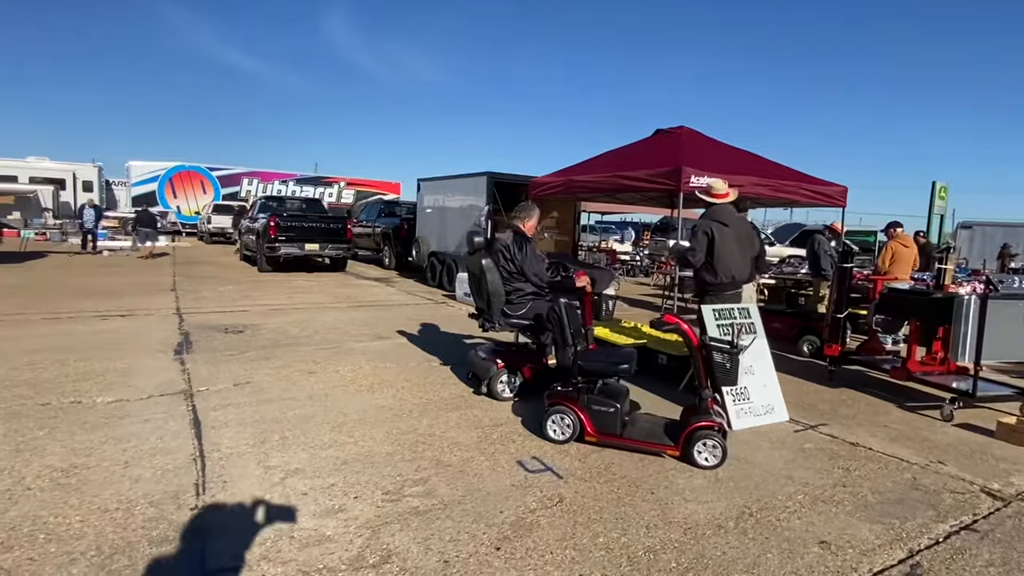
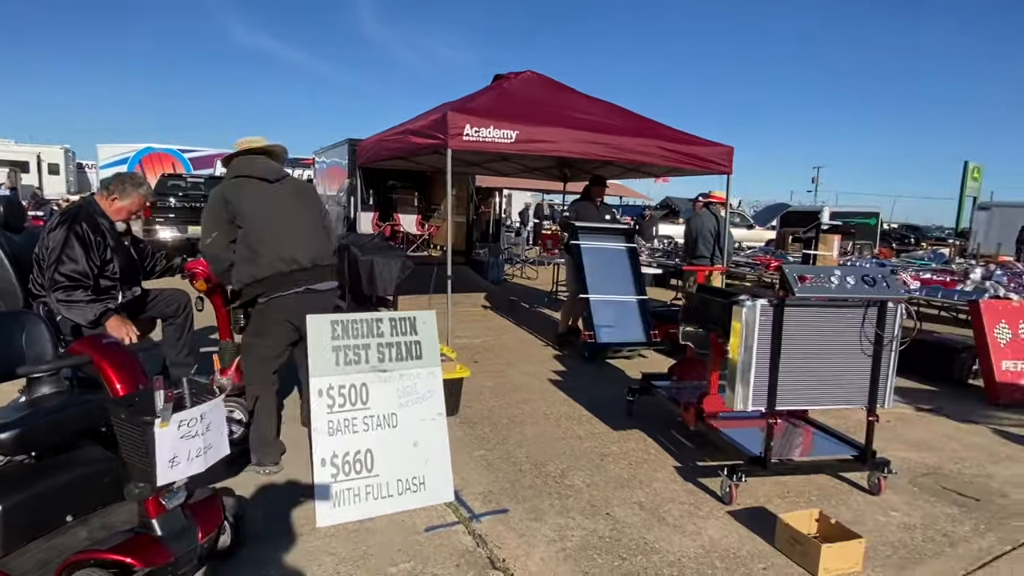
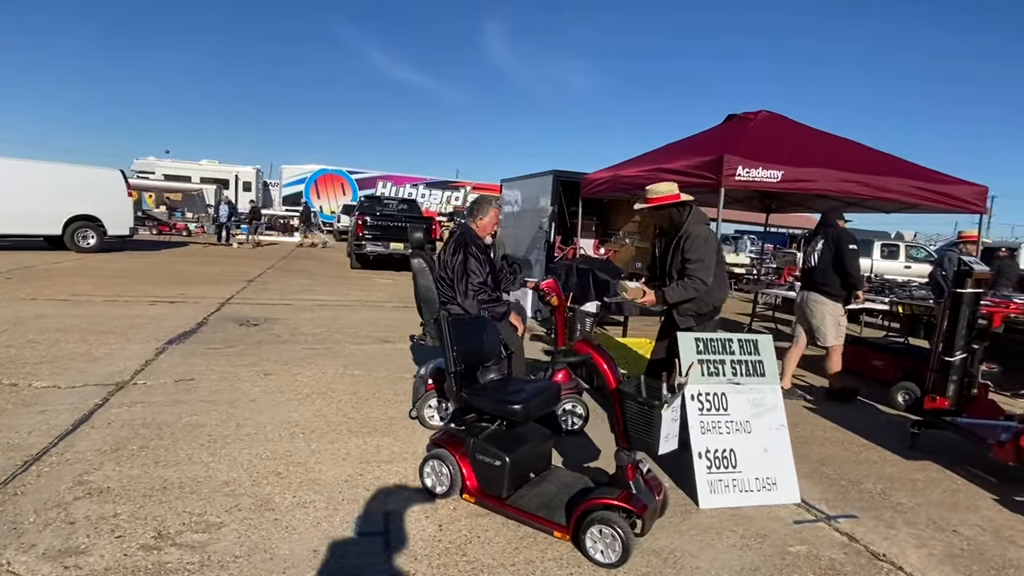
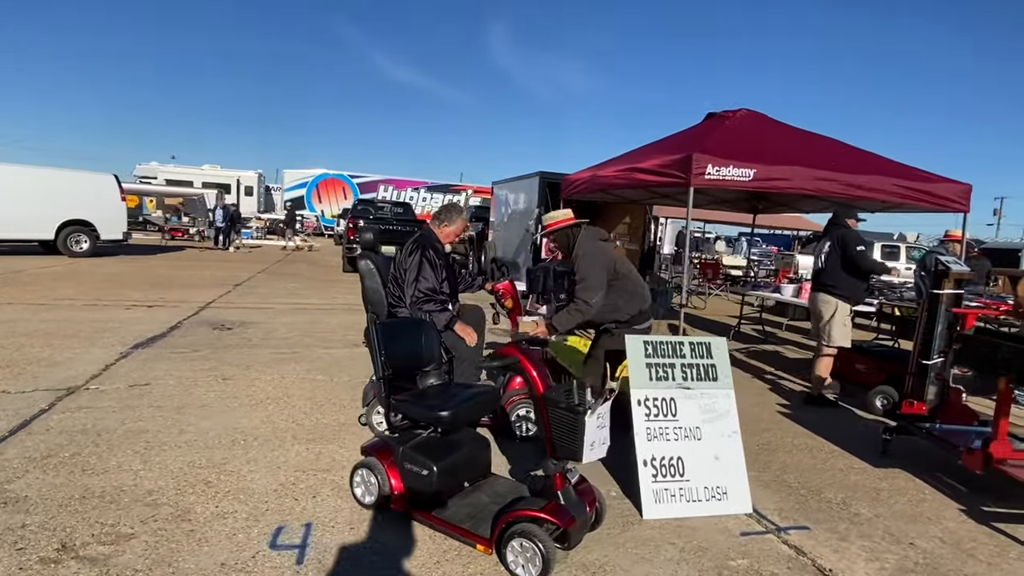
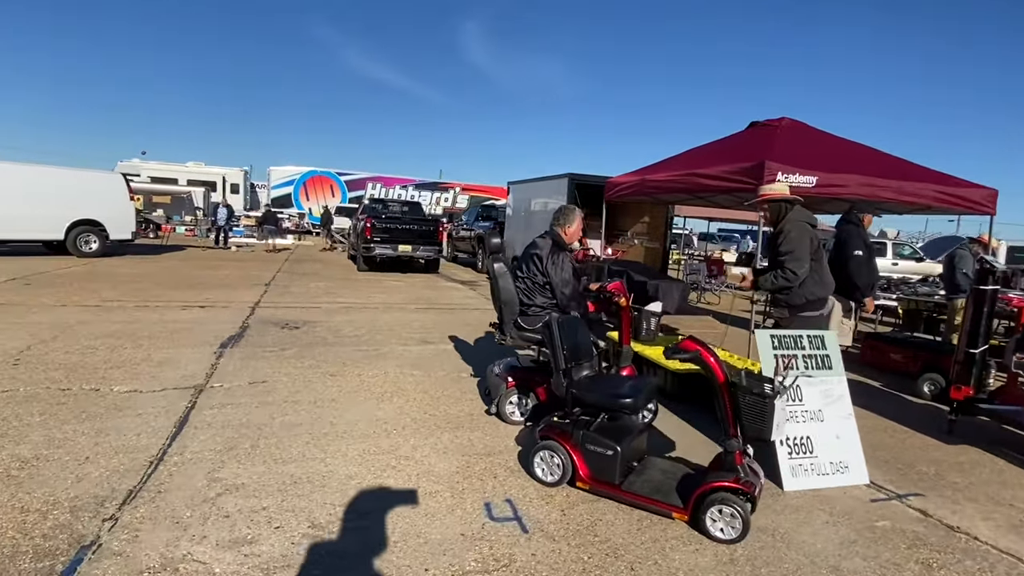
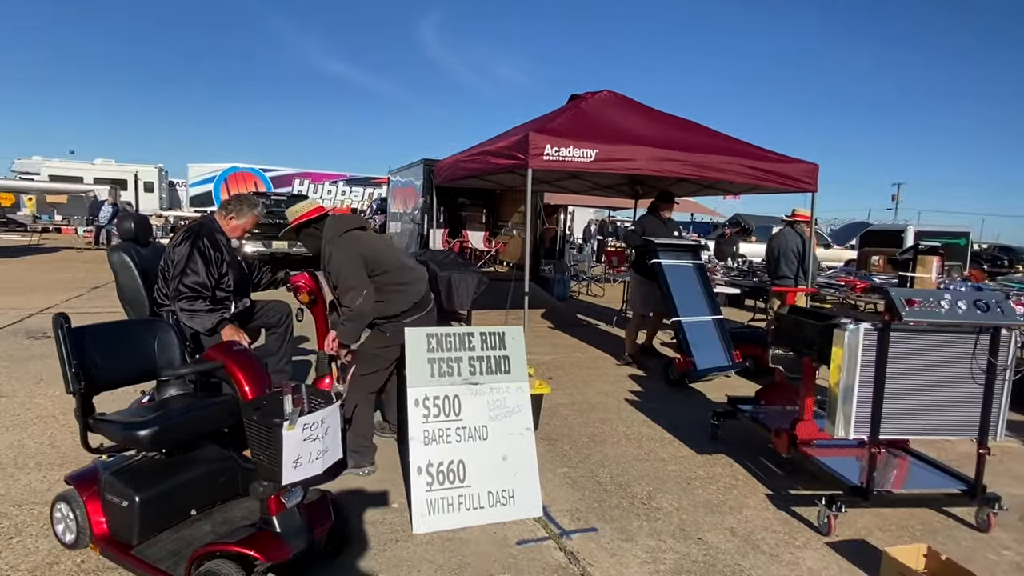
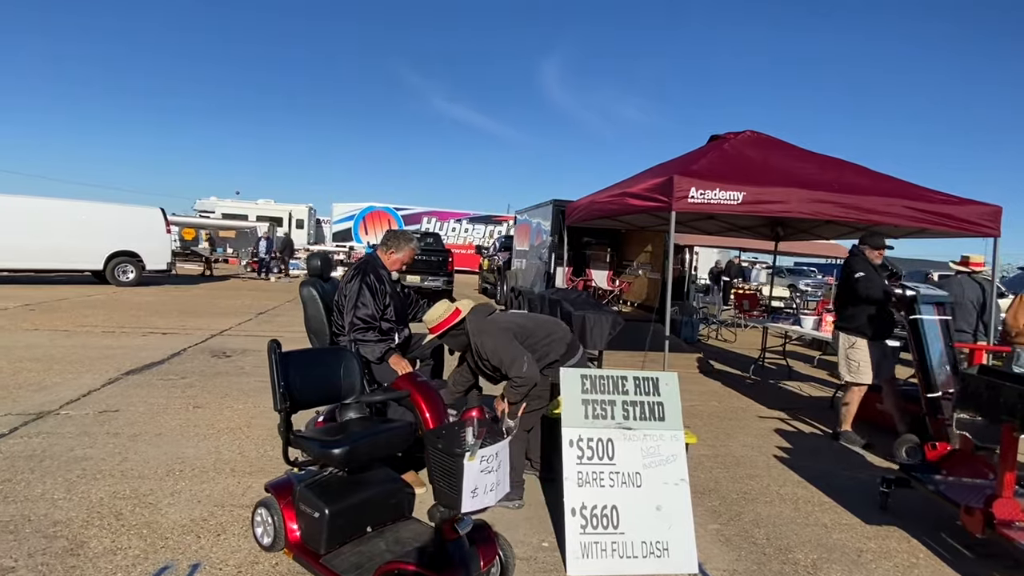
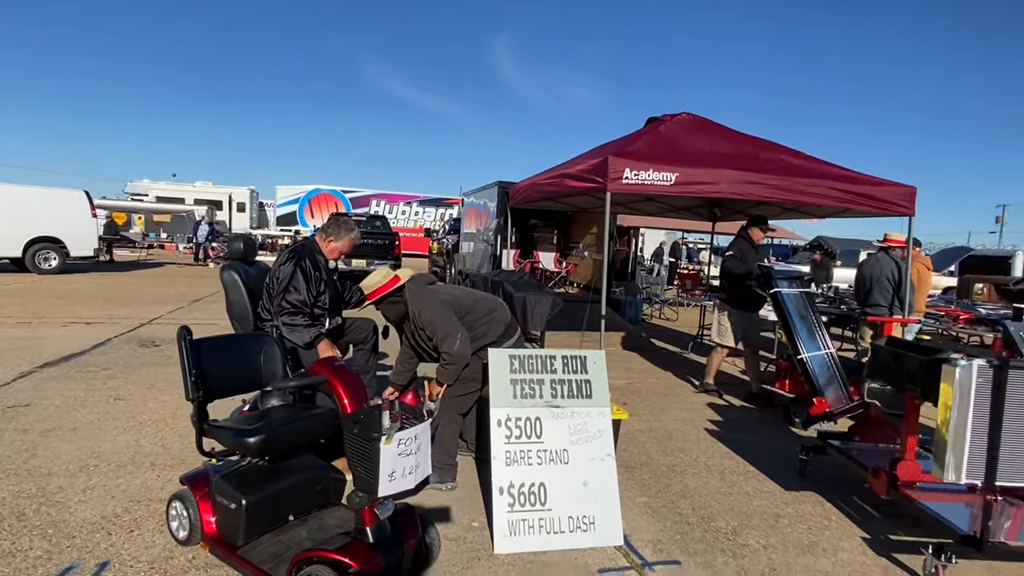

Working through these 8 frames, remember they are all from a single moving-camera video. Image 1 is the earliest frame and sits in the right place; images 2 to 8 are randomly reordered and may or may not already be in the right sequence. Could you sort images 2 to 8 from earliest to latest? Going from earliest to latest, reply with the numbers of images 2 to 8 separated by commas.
5, 3, 4, 7, 8, 6, 2
